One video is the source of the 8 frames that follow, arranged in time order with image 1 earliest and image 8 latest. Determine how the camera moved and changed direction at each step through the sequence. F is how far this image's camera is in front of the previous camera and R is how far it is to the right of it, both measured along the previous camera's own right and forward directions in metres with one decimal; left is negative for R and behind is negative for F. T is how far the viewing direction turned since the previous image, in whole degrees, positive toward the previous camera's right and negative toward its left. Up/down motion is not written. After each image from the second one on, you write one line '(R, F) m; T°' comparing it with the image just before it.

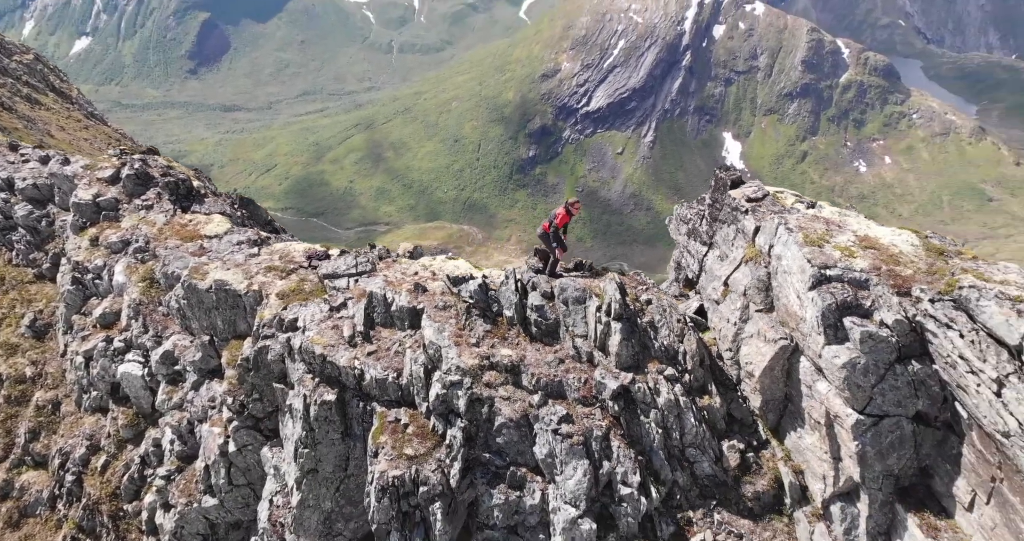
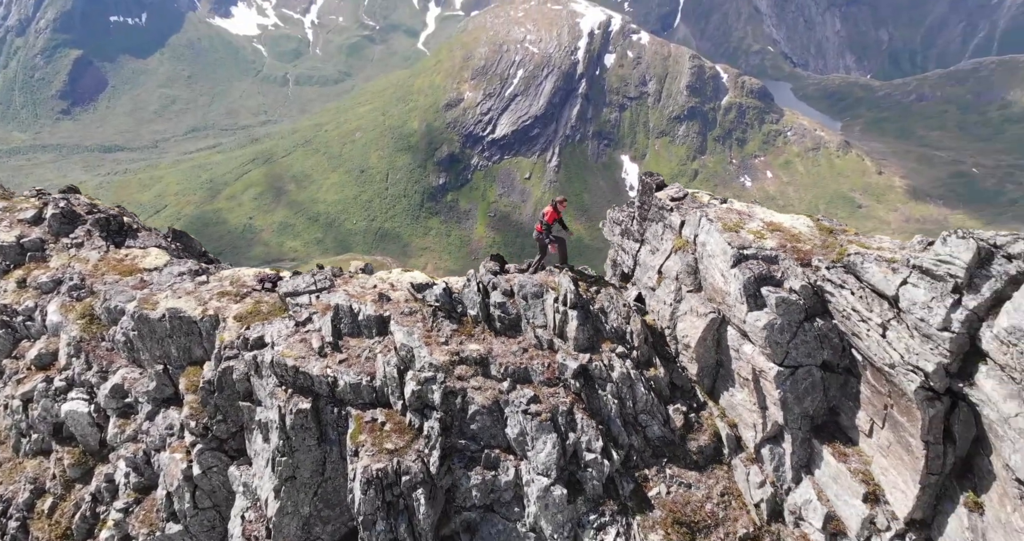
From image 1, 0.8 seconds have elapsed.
(-3.3, -4.7) m; +7°
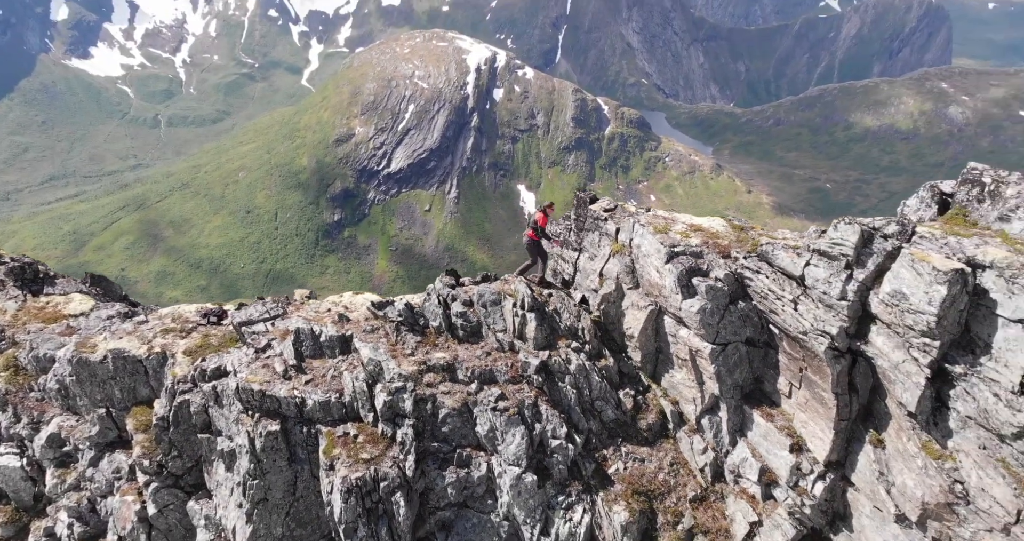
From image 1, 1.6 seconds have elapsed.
(-4.4, -4.4) m; +9°
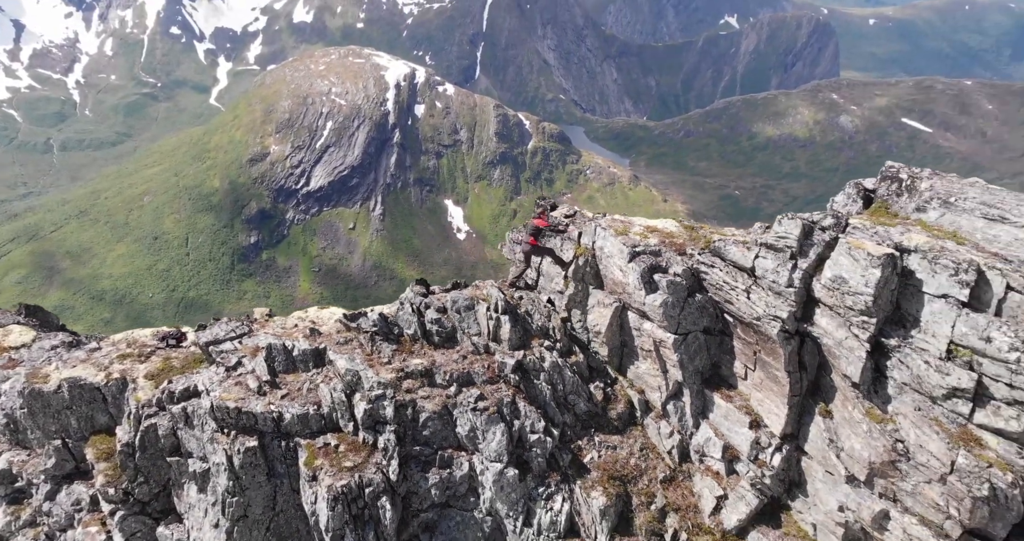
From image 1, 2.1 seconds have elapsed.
(-3.5, -2.5) m; +6°
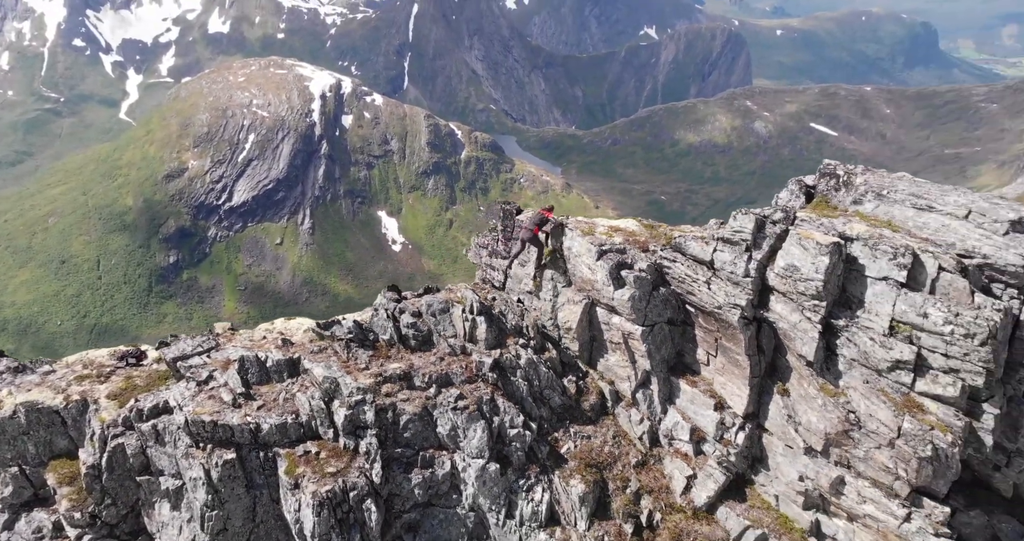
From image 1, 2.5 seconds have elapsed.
(-3.3, -1.9) m; +6°
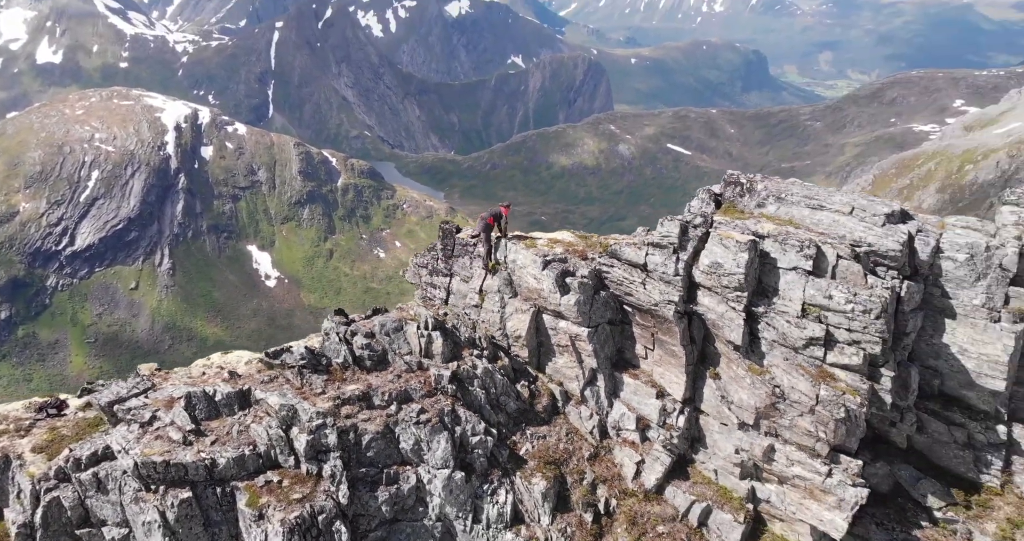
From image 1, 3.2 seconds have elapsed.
(-6.5, -2.4) m; +11°
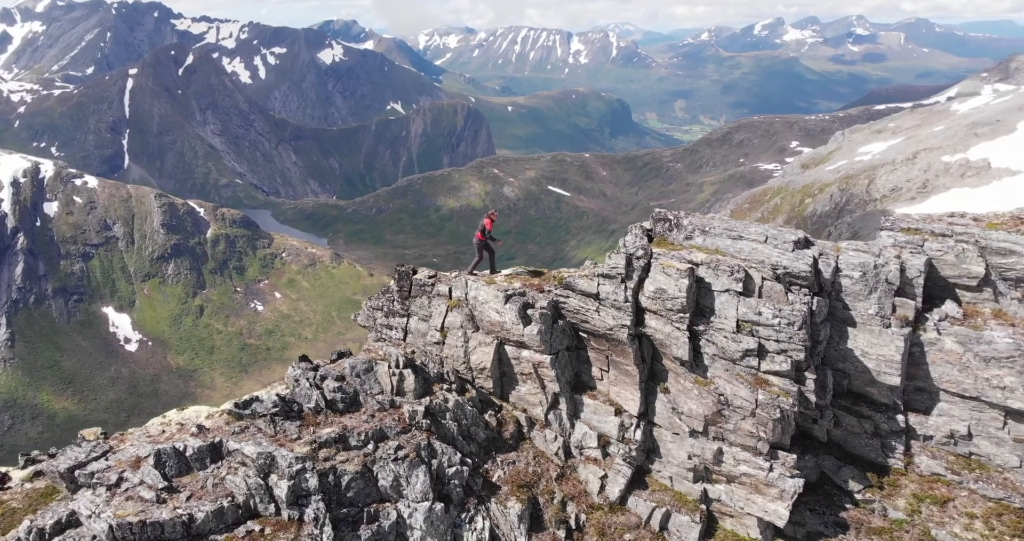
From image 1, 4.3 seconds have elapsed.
(-7.9, -3.0) m; +11°
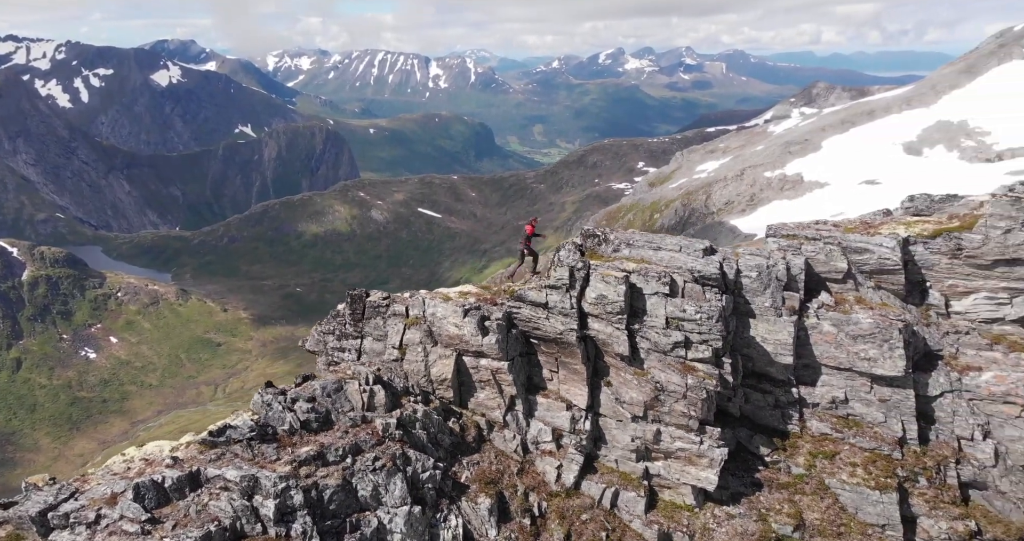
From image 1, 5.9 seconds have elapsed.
(-9.8, -5.1) m; +12°
